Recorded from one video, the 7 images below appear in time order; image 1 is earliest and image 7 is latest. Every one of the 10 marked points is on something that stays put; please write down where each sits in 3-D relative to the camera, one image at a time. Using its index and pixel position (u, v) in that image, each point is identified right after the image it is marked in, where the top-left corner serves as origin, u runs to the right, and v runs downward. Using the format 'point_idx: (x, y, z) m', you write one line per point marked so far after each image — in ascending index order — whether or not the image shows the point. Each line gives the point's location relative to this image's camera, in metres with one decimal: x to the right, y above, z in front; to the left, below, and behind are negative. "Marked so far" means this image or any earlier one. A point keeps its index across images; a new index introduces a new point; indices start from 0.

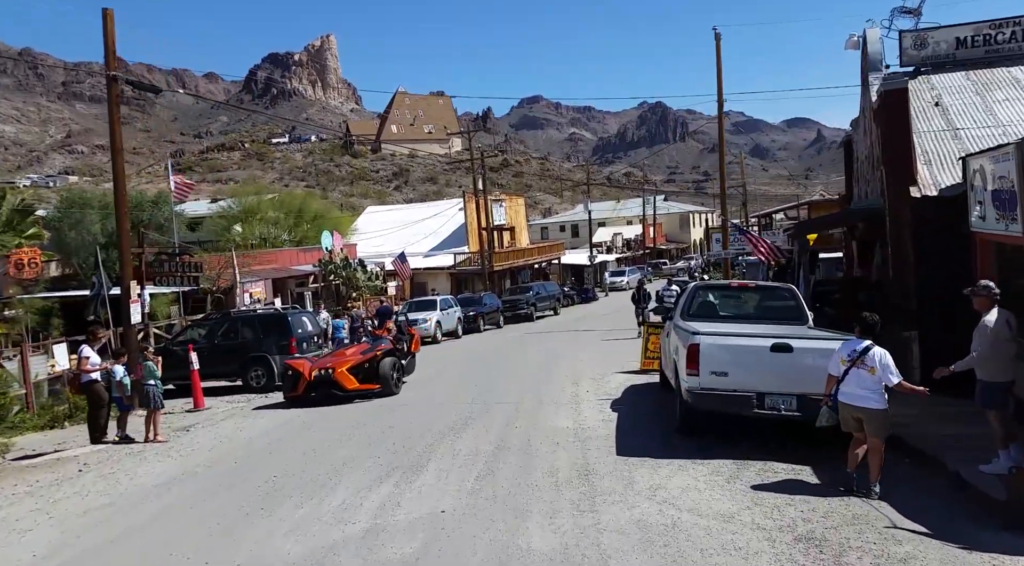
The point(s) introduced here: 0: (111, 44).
0: (-7.3, +4.3, +16.4) m
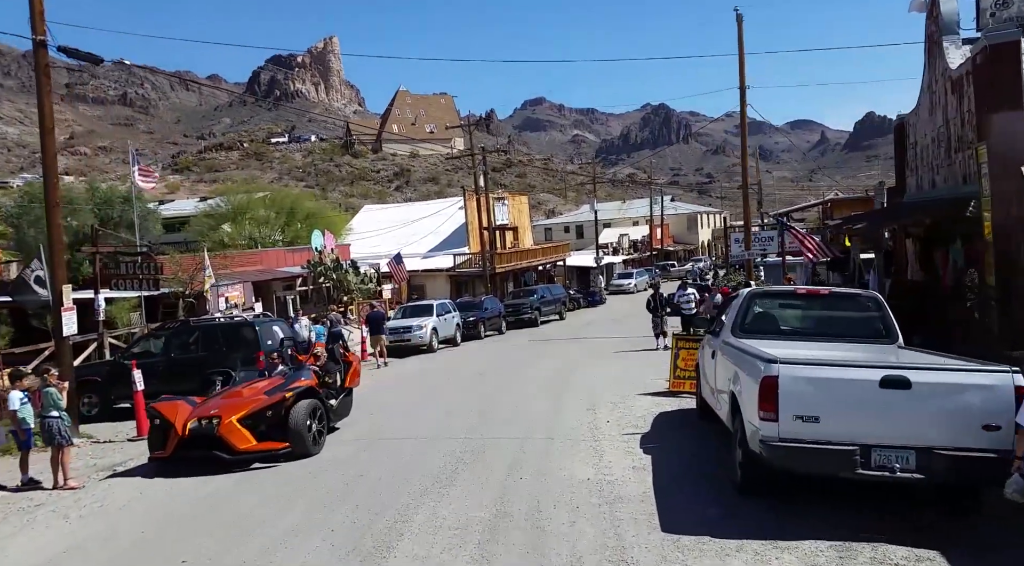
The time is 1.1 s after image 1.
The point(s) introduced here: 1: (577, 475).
0: (-7.2, +4.2, +13.7) m
1: (+0.6, -1.8, +8.6) m
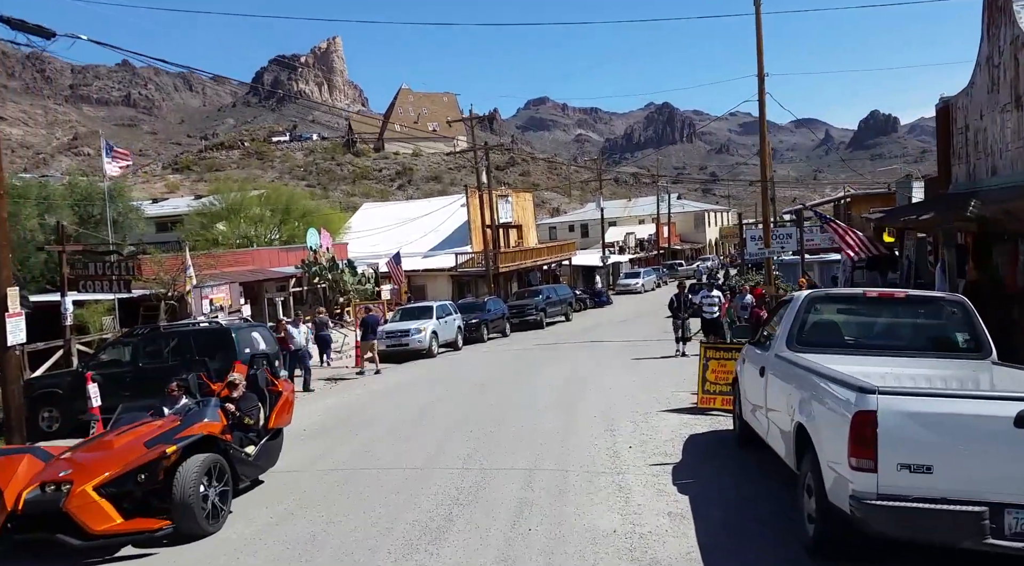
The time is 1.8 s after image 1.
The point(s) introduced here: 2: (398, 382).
0: (-7.2, +4.2, +12.1) m
1: (+0.7, -1.9, +6.9) m
2: (-2.4, -2.1, +19.6) m
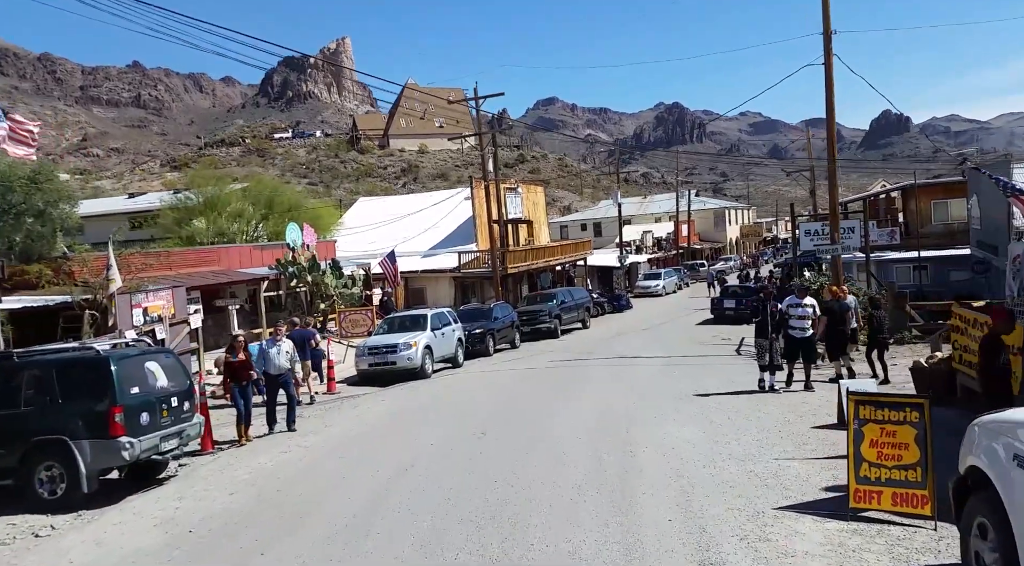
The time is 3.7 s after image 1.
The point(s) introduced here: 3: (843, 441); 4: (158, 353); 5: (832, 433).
0: (-7.1, +4.1, +7.2) m
1: (+0.7, -1.9, +1.9) m
2: (-2.2, -2.2, +14.7) m
3: (+3.7, -1.8, +10.2) m
4: (-4.3, -0.9, +11.1) m
5: (+3.8, -1.8, +10.6) m
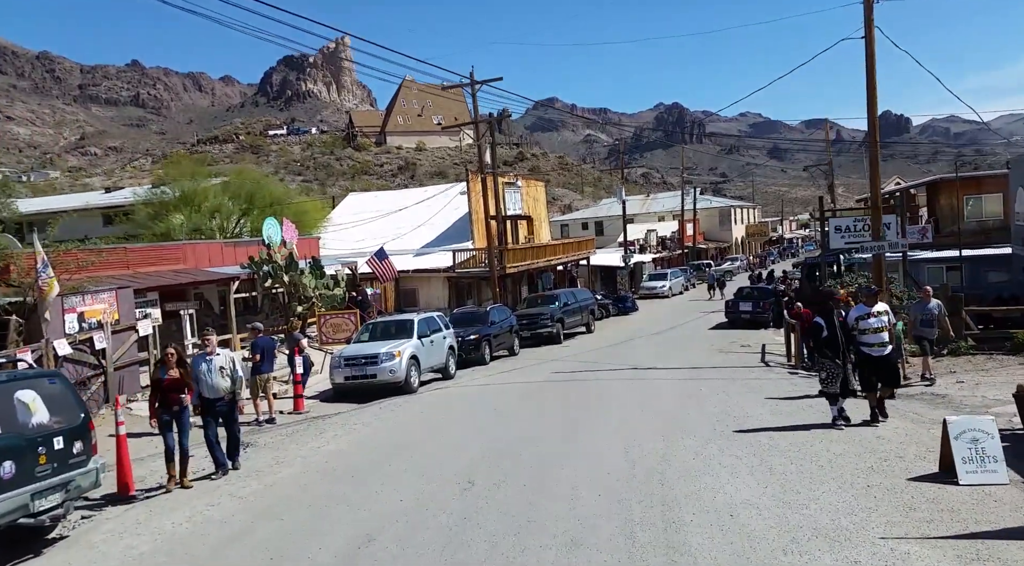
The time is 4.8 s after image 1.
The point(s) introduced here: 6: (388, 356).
0: (-7.1, +4.1, +4.5) m
1: (+0.7, -1.9, -0.8) m
2: (-2.3, -2.2, +11.9) m
3: (+3.7, -1.8, +7.4) m
4: (-4.4, -0.9, +8.3) m
5: (+3.7, -1.8, +7.8) m
6: (-2.5, -1.5, +18.5) m
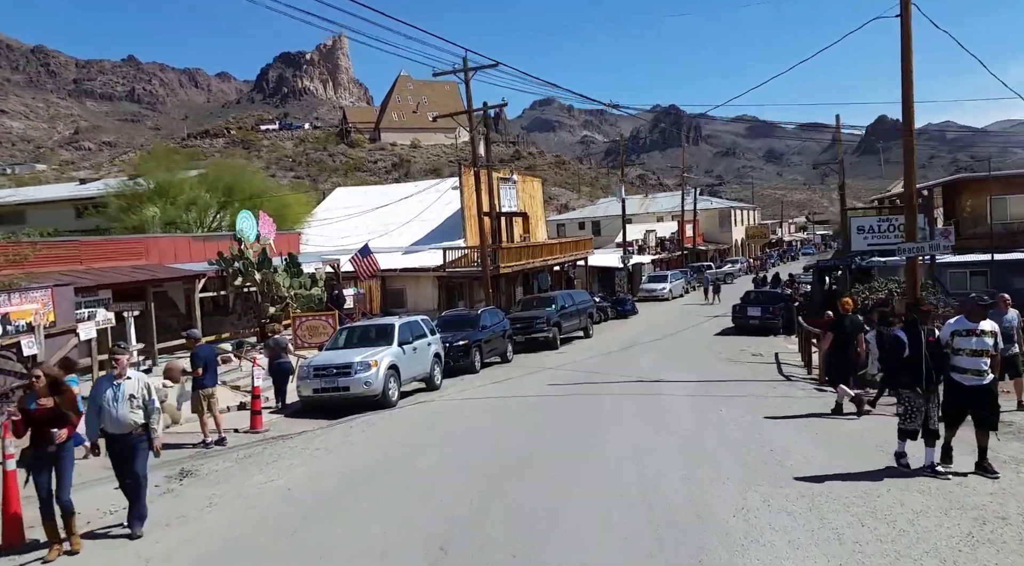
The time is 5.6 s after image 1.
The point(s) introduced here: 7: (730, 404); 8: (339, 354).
0: (-7.1, +4.2, +2.3) m
1: (+0.7, -2.0, -3.0) m
2: (-2.4, -2.2, +9.8) m
3: (+3.6, -1.9, +5.3) m
4: (-4.4, -0.8, +6.1) m
5: (+3.6, -1.9, +5.7) m
6: (-2.7, -1.5, +16.3) m
7: (+3.7, -2.0, +15.3) m
8: (-3.2, -1.3, +16.7) m
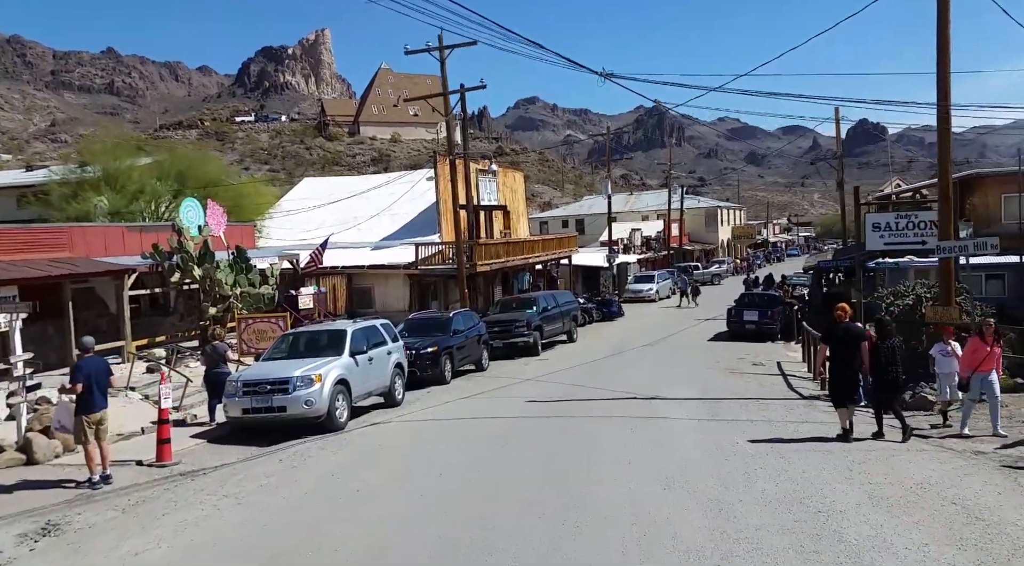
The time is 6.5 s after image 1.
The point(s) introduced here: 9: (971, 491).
0: (-7.2, +4.2, -0.6) m
1: (+0.6, -2.0, -5.6) m
2: (-2.7, -2.2, +7.1) m
3: (+3.4, -1.9, +2.7) m
4: (-4.7, -0.8, +3.4) m
5: (+3.4, -1.9, +3.1) m
6: (-3.1, -1.5, +13.6) m
7: (+3.3, -2.1, +12.7) m
8: (-3.6, -1.3, +14.0) m
9: (+4.3, -2.0, +8.5) m
